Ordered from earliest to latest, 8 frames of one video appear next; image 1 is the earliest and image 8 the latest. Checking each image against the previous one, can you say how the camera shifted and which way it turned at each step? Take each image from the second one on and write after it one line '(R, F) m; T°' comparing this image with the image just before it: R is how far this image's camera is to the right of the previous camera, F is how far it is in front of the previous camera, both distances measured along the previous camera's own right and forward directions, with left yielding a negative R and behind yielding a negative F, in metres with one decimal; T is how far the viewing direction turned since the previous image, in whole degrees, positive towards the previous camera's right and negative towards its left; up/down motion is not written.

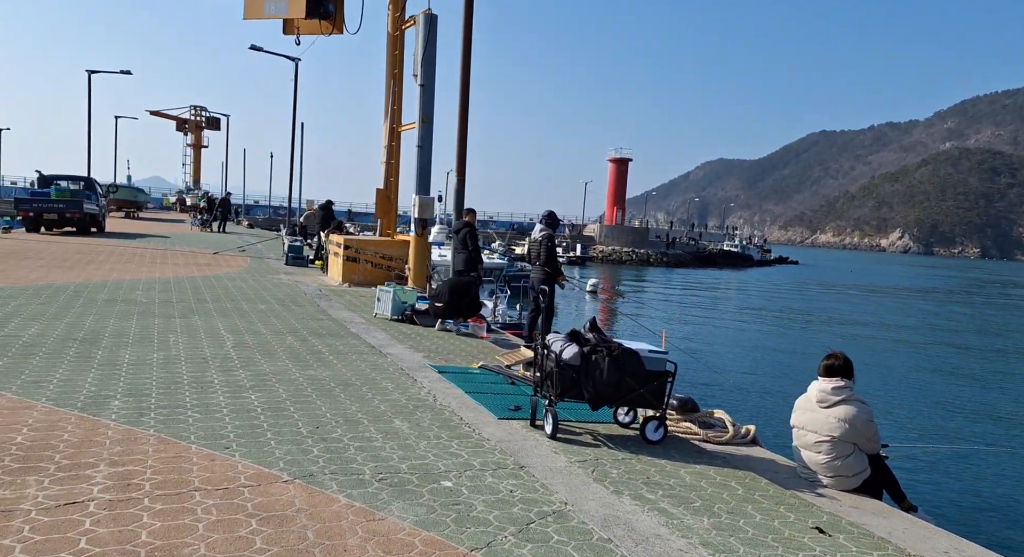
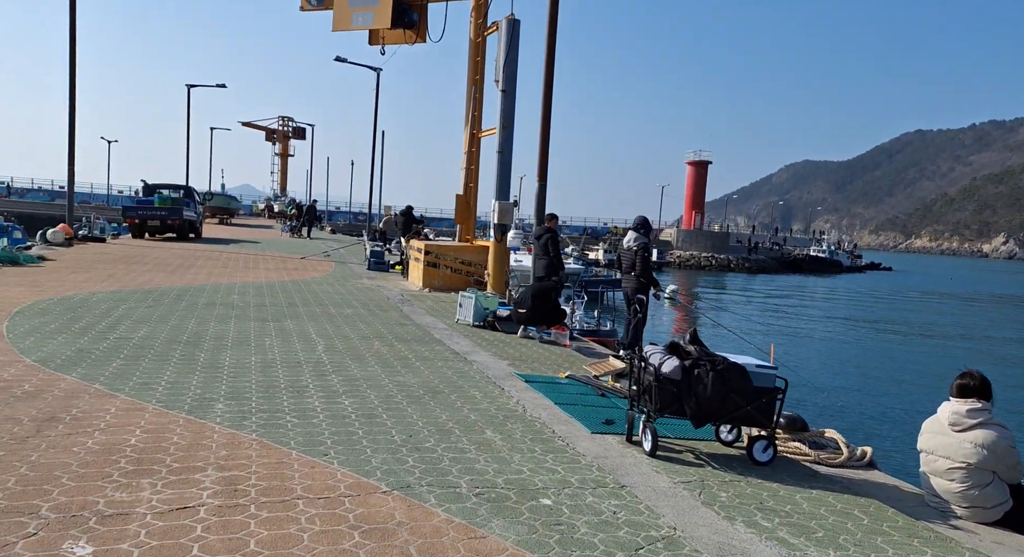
(-0.1, +0.2) m; -5°
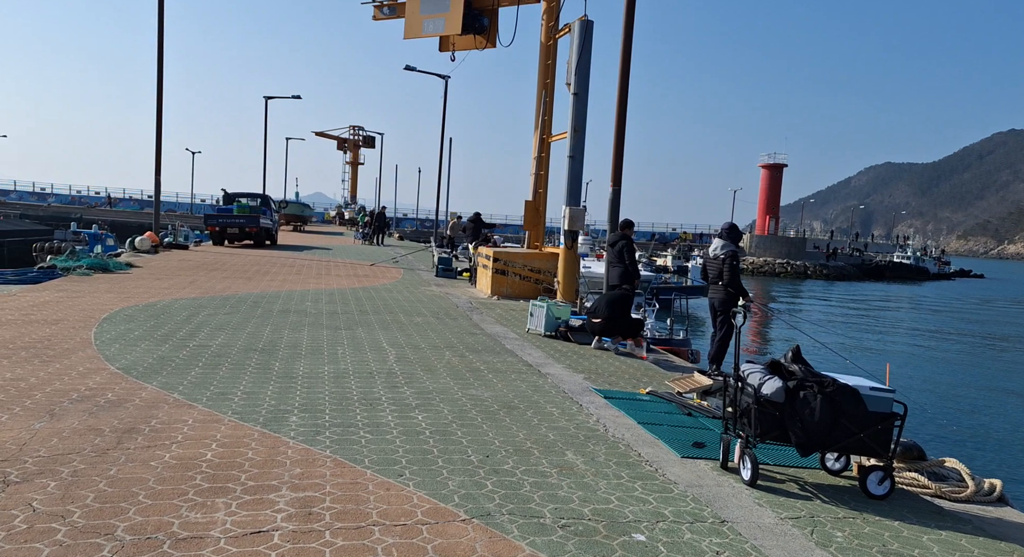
(-0.1, +0.3) m; -4°
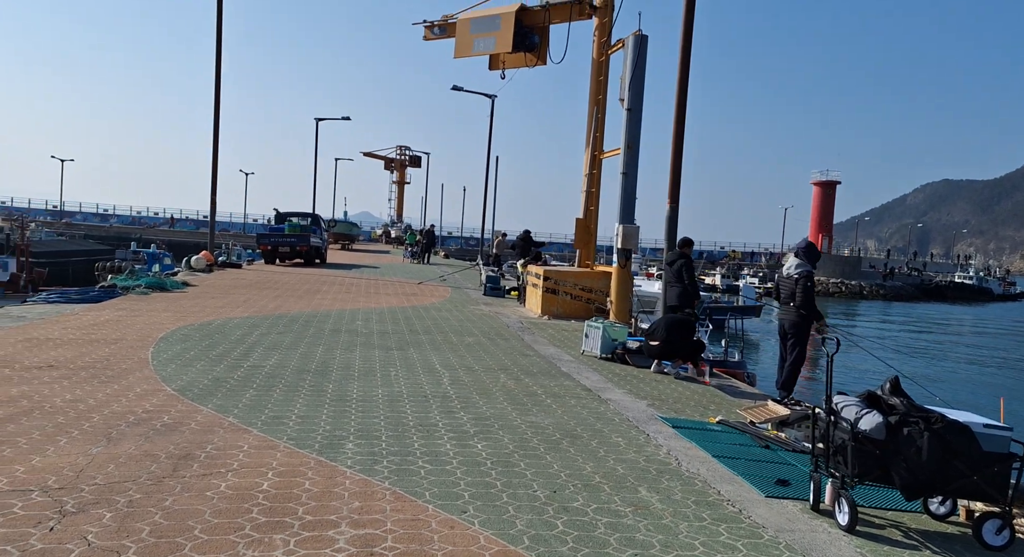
(-0.1, +0.3) m; -3°
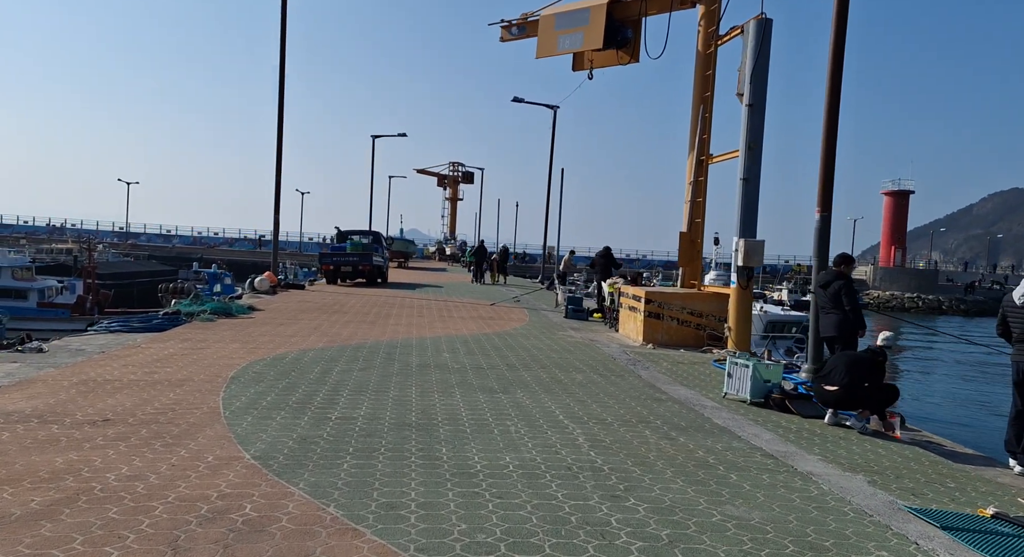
(-0.9, +1.8) m; -3°
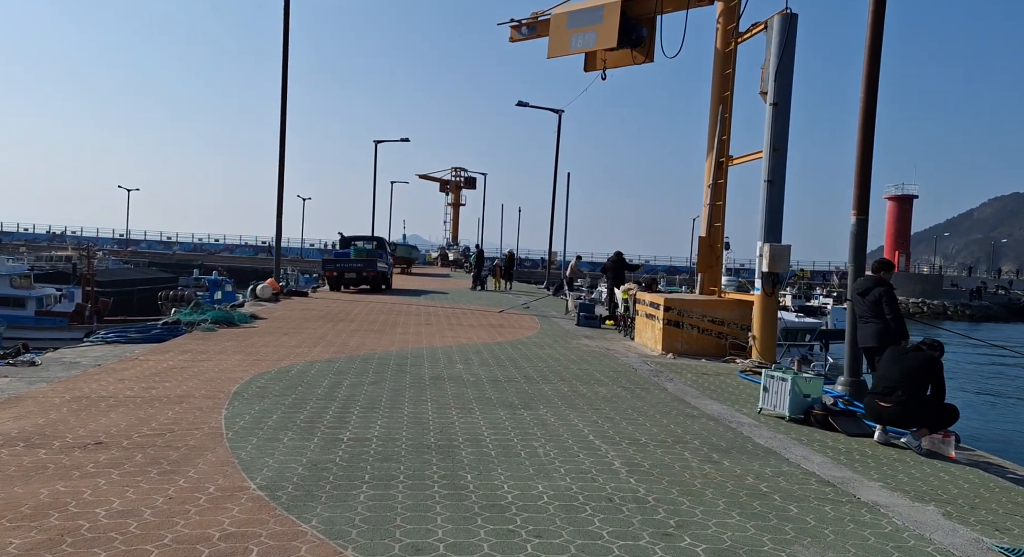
(-0.2, +0.6) m; 0°
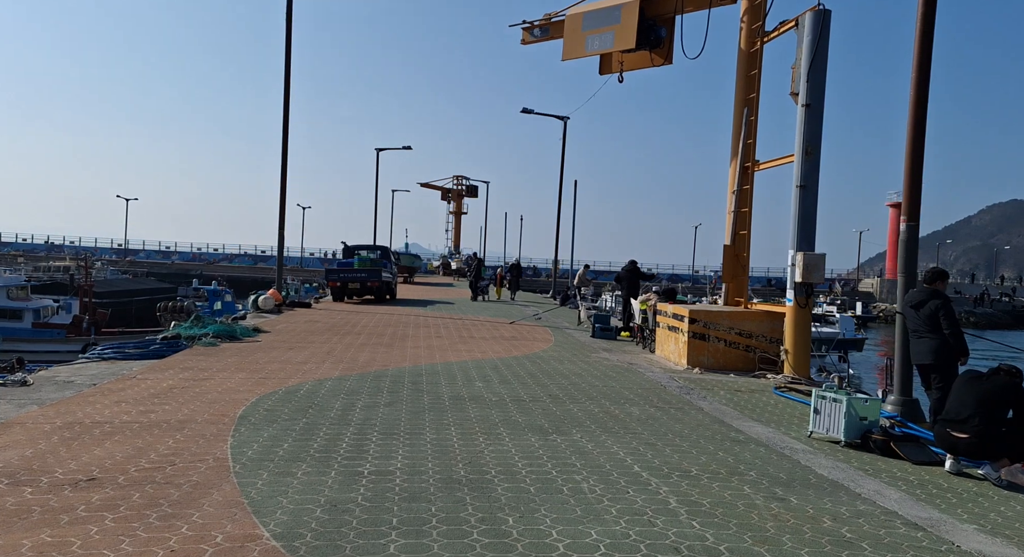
(-0.3, +0.7) m; 0°
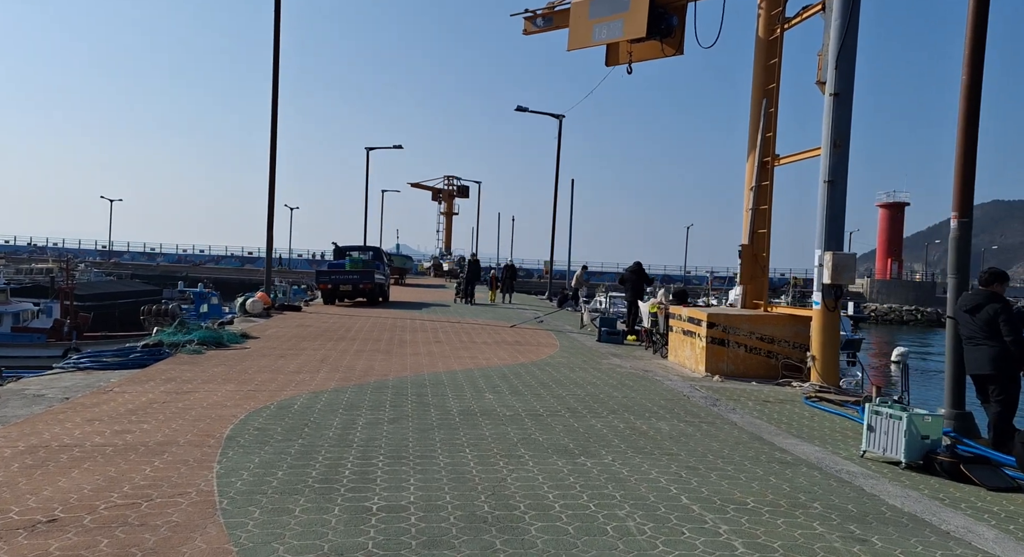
(-0.3, +0.9) m; +1°
